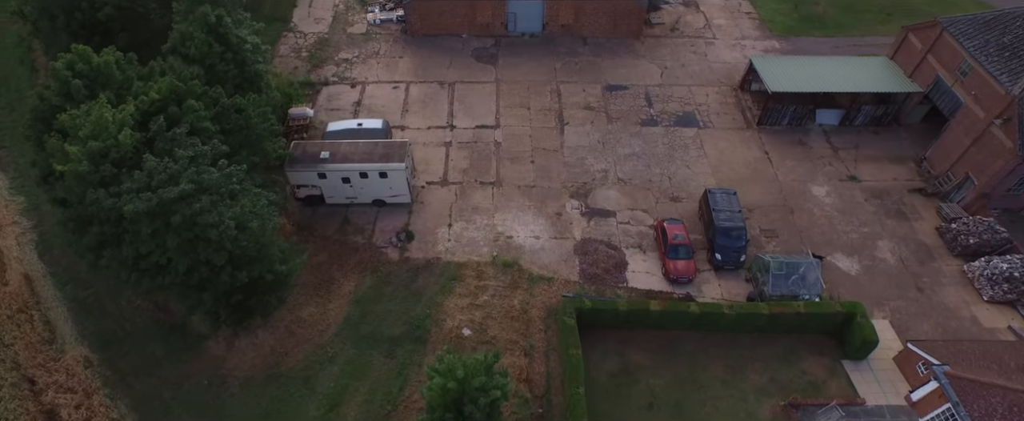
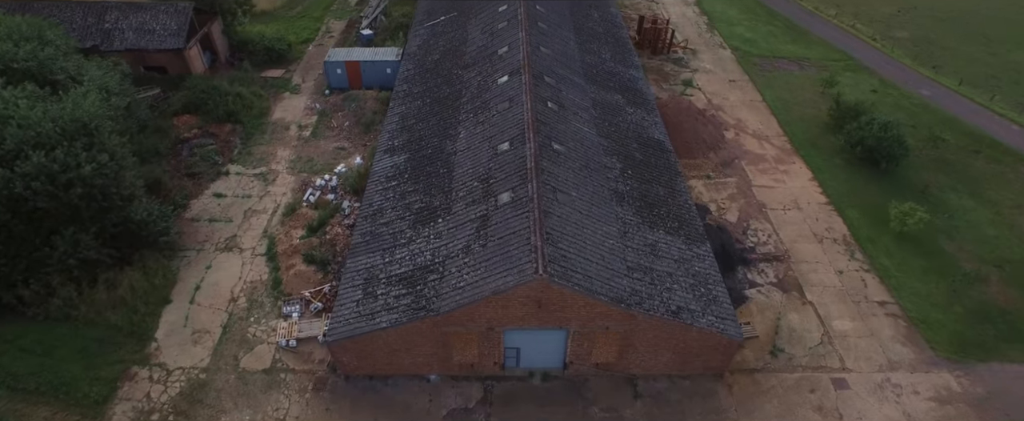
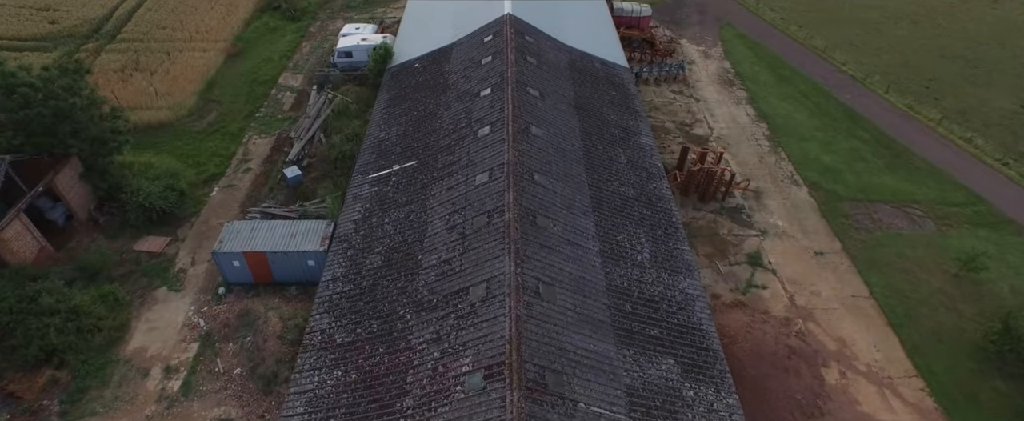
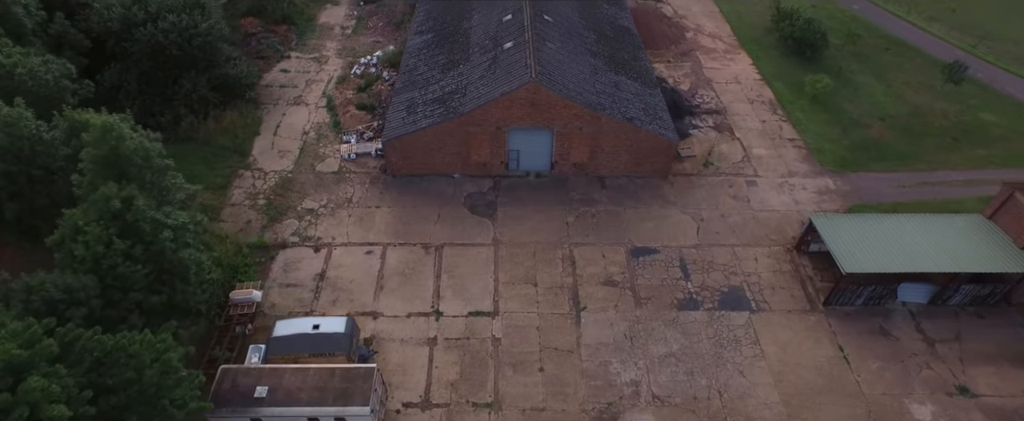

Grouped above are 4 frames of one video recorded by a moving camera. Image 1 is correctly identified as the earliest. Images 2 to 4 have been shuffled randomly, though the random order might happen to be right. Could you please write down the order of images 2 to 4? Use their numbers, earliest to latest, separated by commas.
4, 2, 3
